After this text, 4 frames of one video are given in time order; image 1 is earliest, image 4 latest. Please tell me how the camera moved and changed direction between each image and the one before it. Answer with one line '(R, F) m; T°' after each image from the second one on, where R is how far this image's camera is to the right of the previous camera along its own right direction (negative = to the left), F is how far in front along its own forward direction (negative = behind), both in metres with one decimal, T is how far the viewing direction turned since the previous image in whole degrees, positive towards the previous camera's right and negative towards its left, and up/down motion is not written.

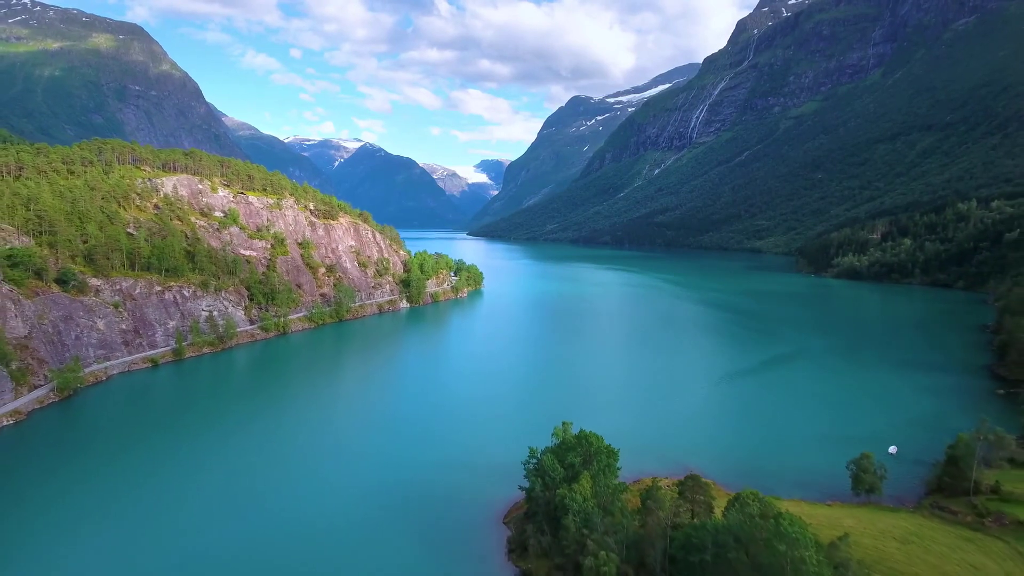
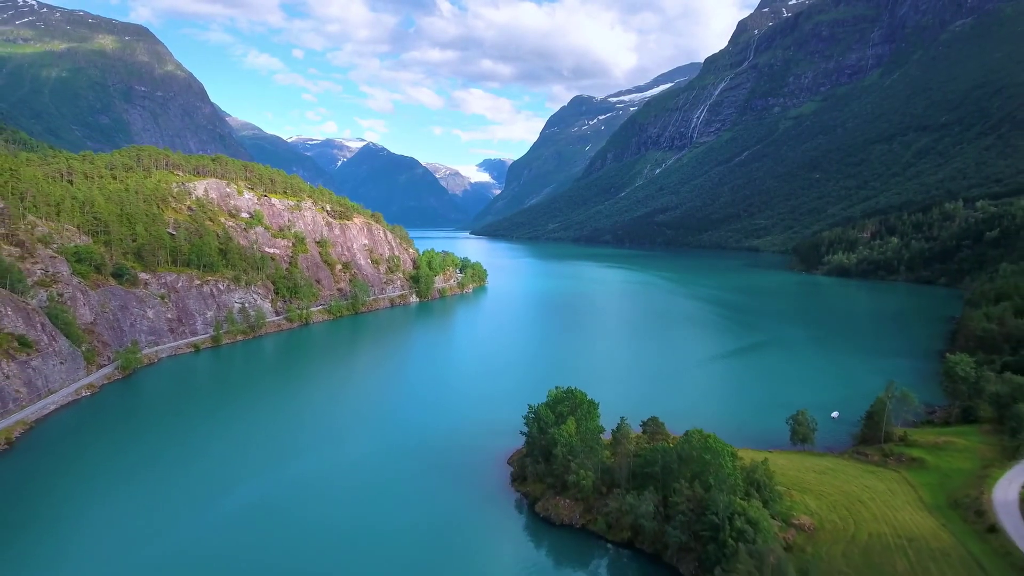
(0.0, -8.3) m; 0°
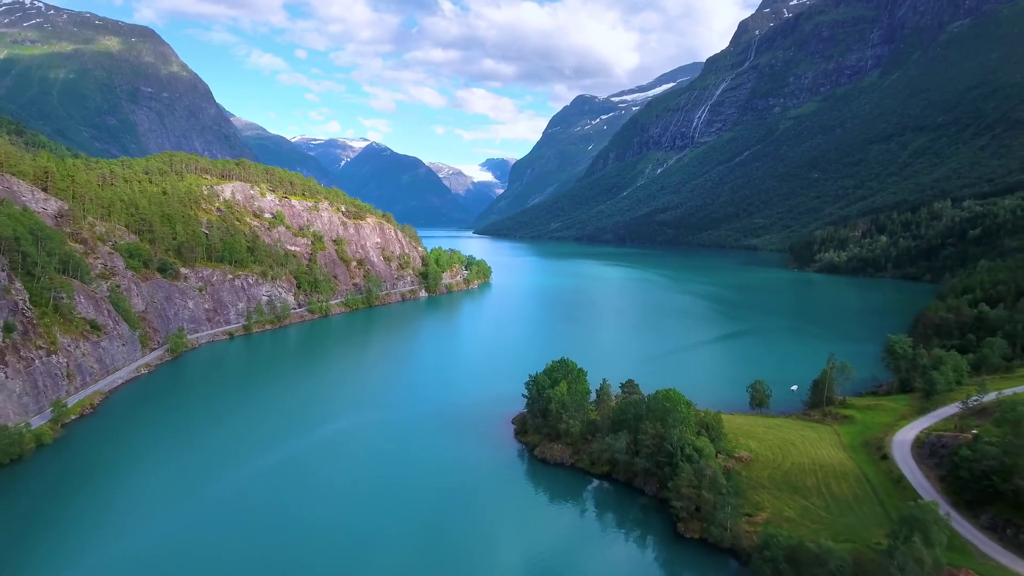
(0.0, -8.2) m; 0°
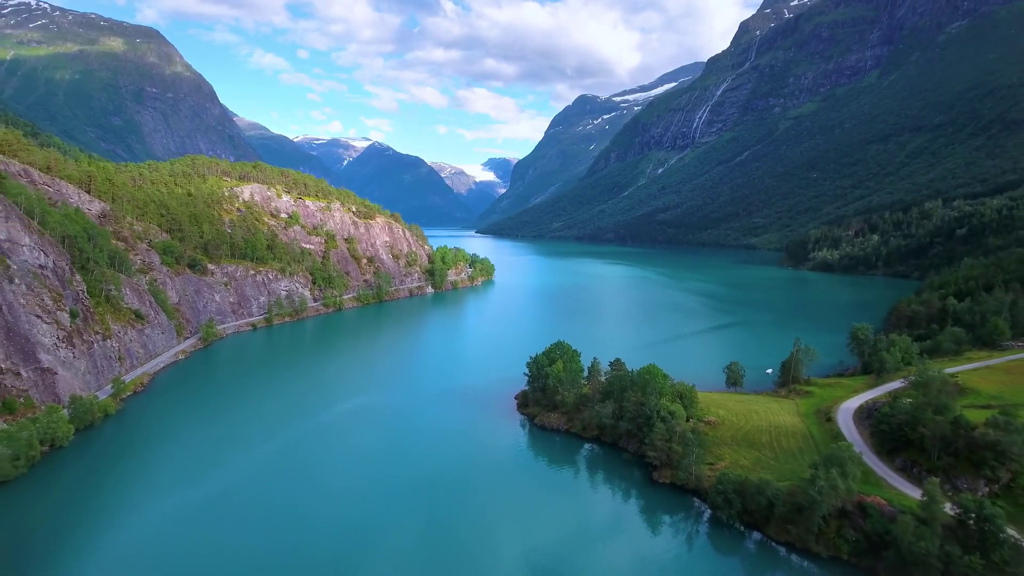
(-0.1, -6.6) m; 0°
